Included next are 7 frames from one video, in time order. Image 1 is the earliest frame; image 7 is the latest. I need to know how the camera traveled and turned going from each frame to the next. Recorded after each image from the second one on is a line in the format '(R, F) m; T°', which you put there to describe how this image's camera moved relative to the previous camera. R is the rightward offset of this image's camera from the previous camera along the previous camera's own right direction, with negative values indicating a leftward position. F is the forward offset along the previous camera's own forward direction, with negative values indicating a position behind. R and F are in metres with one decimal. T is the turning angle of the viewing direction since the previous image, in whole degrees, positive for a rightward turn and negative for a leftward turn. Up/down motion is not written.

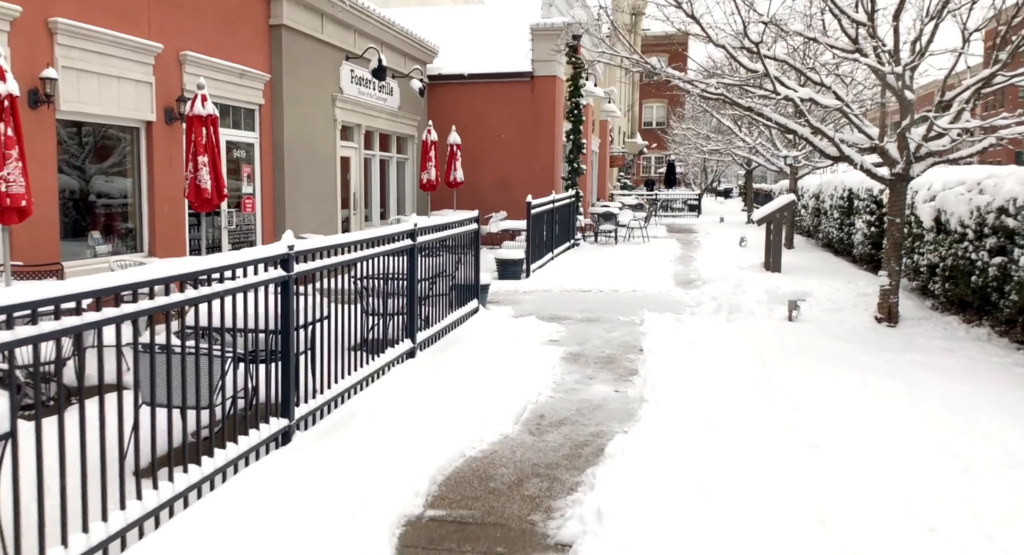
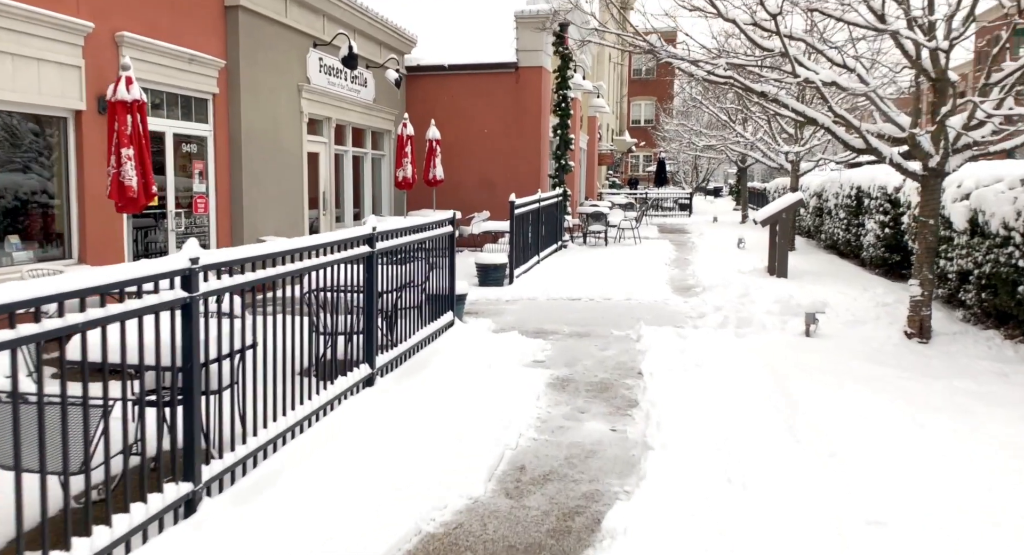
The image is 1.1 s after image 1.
(+0.1, +1.1) m; +1°
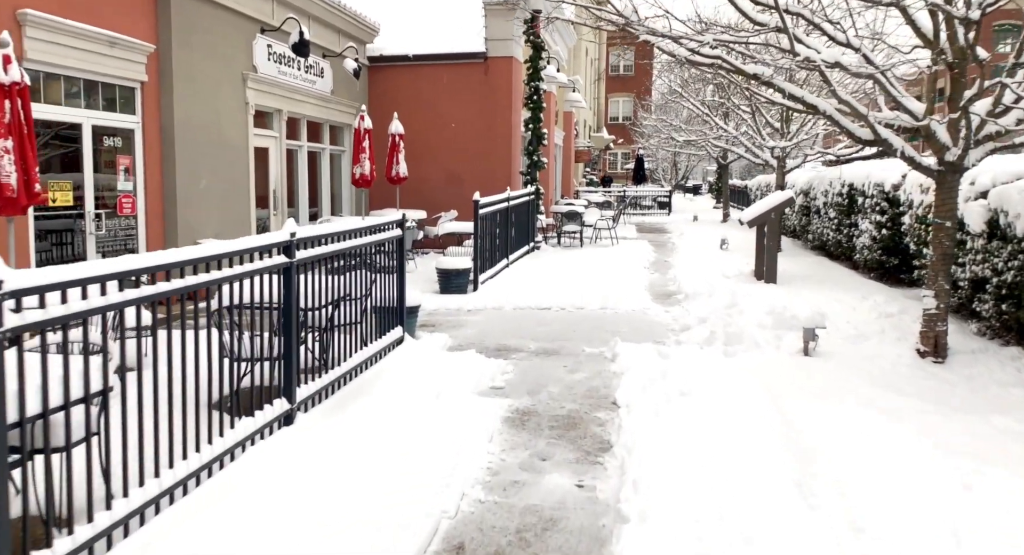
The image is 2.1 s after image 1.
(+0.2, +1.0) m; +1°
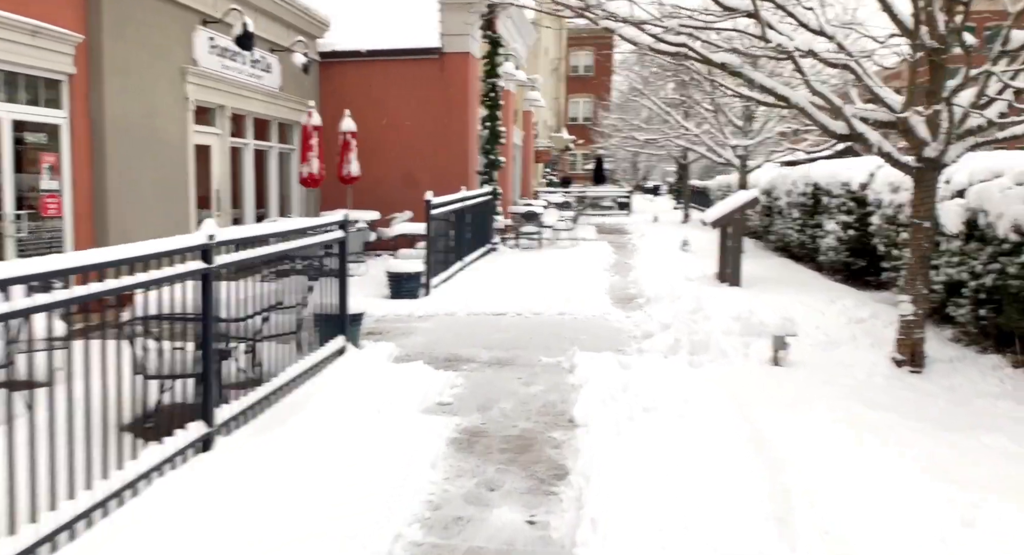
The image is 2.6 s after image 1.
(+0.1, +0.5) m; +3°
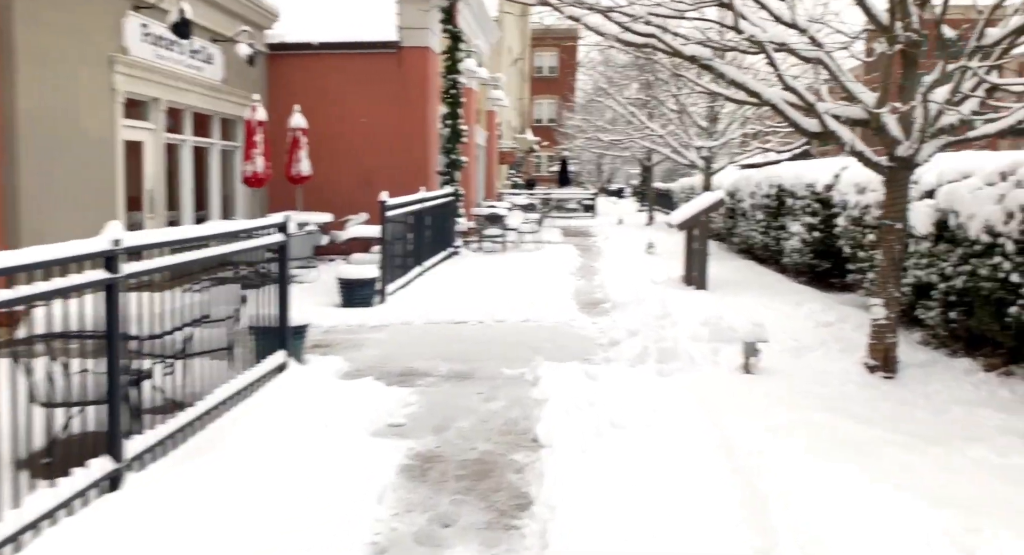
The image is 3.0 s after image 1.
(0.0, +0.4) m; +2°
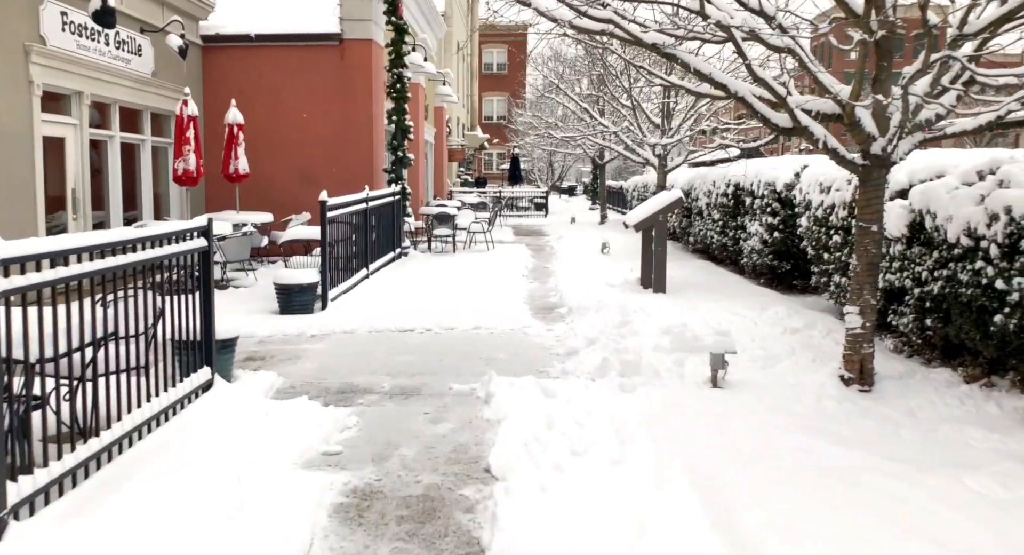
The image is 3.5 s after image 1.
(0.0, +0.5) m; +3°
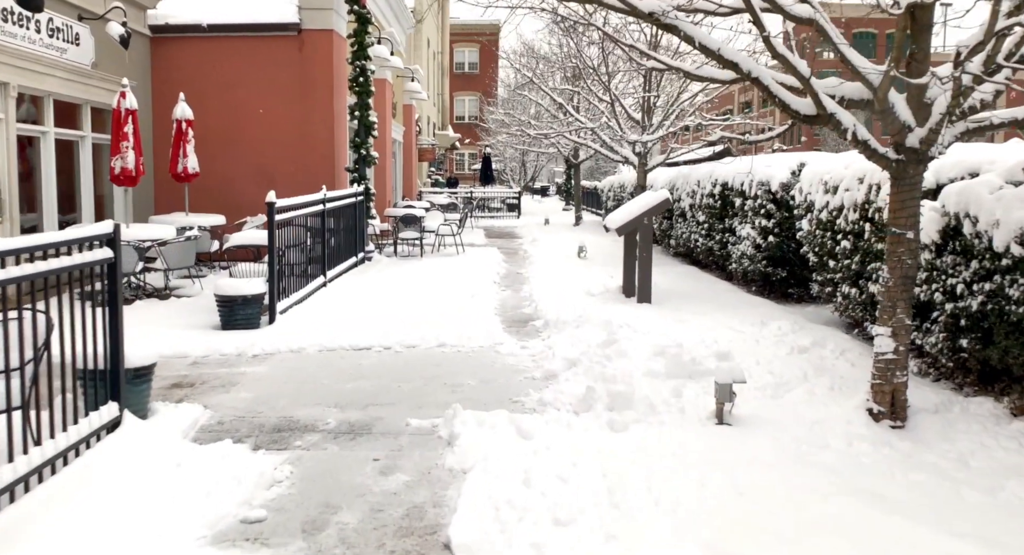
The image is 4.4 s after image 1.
(0.0, +0.9) m; +2°
